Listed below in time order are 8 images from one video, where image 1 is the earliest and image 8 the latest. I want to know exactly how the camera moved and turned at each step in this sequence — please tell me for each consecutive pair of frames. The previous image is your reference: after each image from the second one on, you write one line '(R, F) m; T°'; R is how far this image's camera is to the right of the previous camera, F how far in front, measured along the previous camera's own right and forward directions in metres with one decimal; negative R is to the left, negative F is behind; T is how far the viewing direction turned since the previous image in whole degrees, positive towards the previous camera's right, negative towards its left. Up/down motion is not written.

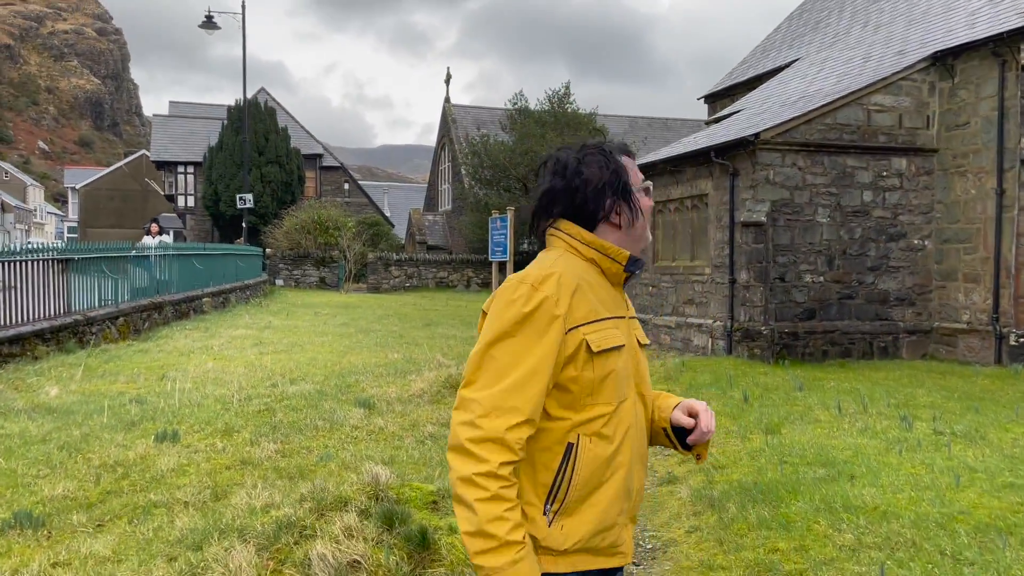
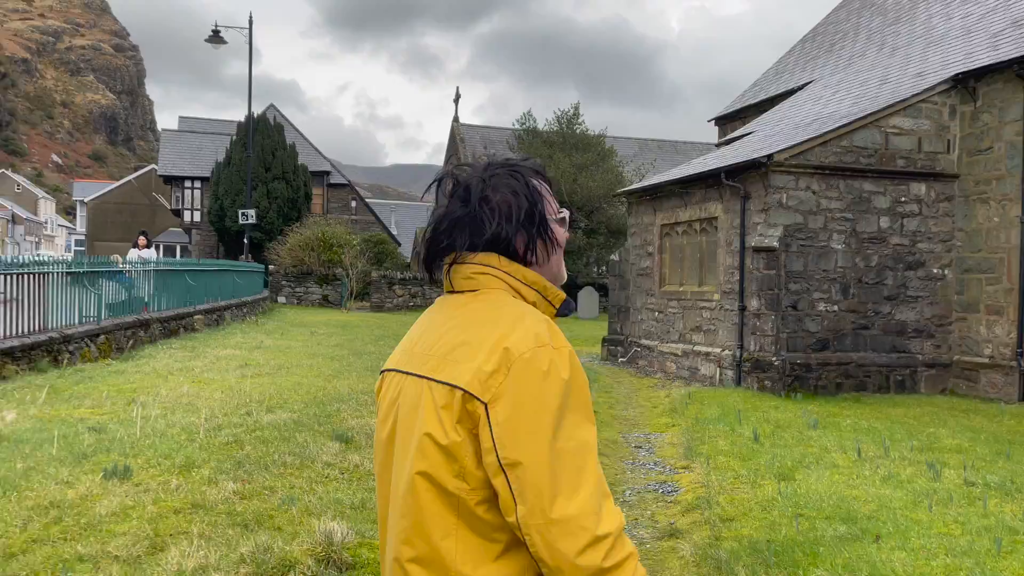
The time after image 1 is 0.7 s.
(+0.1, +0.5) m; -1°
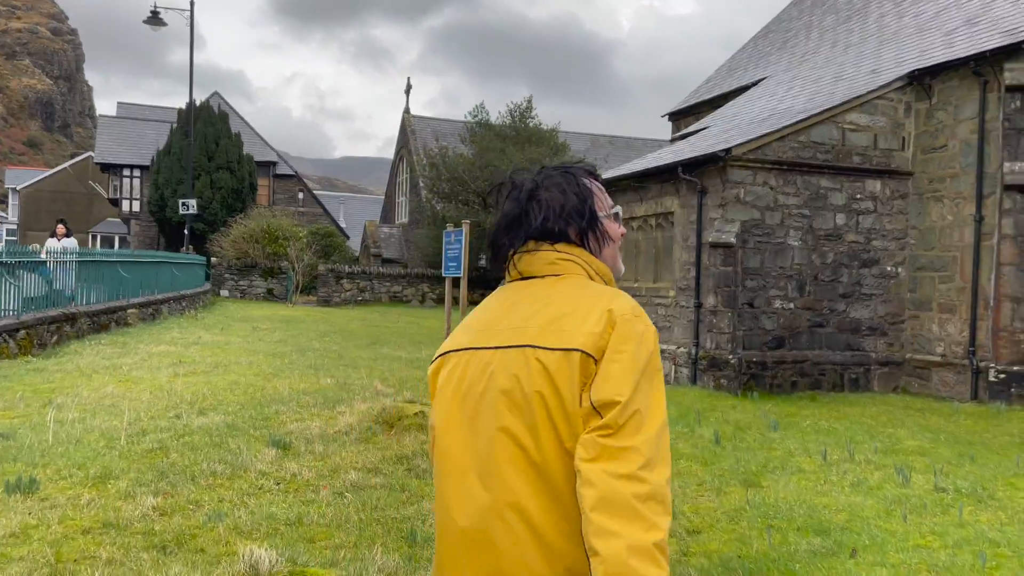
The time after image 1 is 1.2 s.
(0.0, +0.4) m; +3°
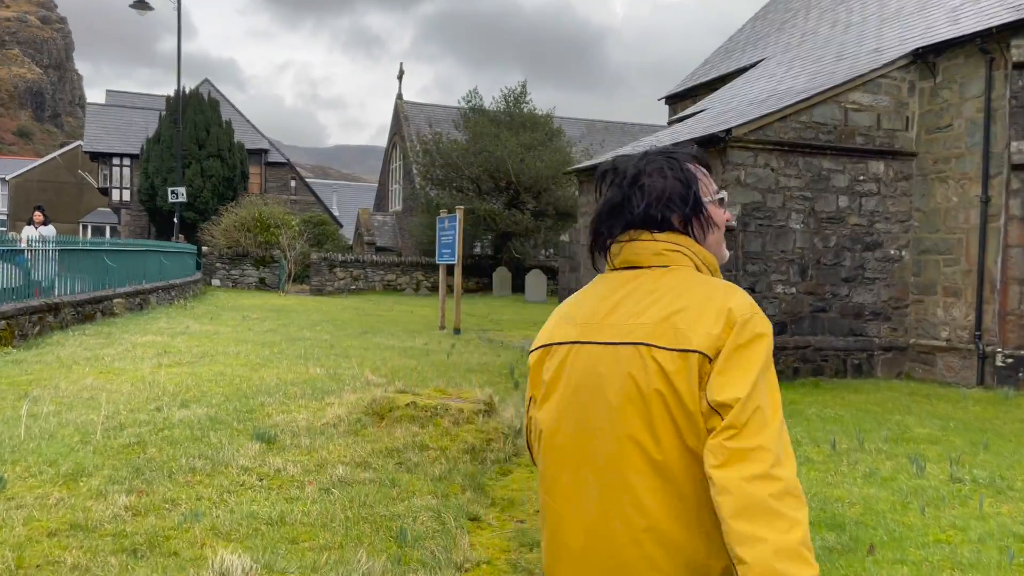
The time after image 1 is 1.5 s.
(0.0, +0.3) m; 0°
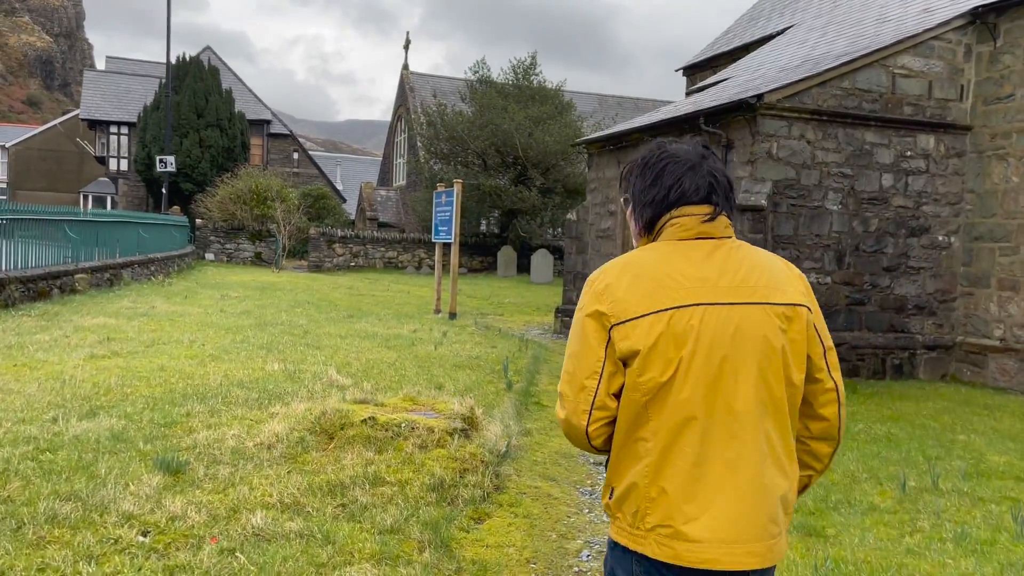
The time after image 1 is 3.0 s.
(+0.1, +1.3) m; -1°
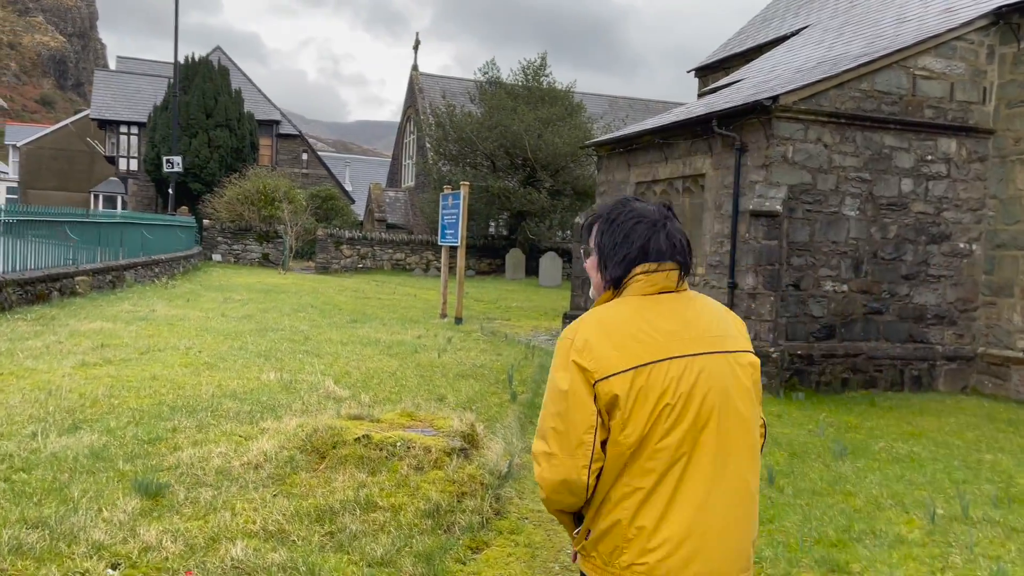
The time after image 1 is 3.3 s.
(0.0, +0.3) m; -1°
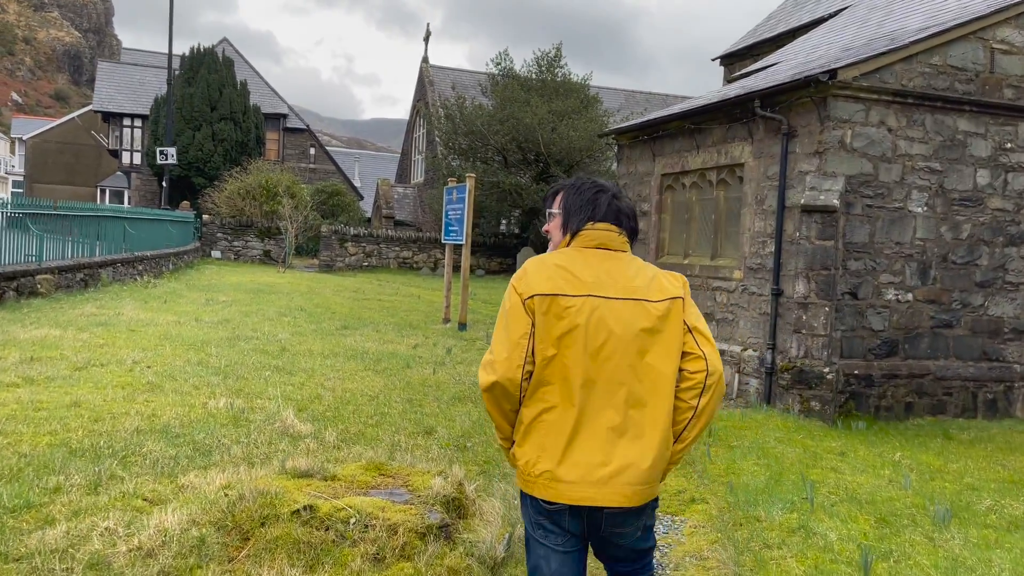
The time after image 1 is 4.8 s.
(0.0, +1.3) m; -1°
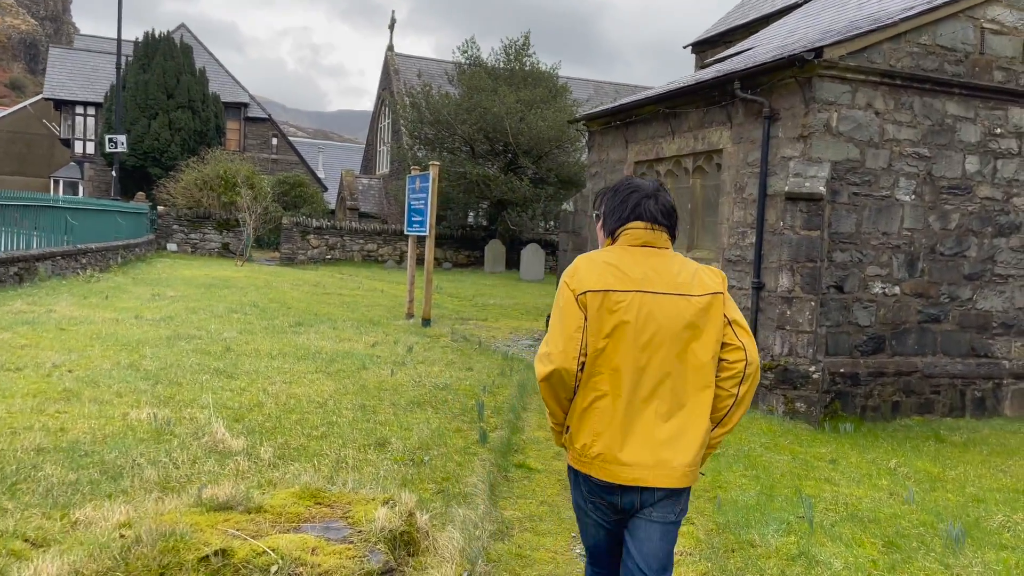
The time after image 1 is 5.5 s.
(0.0, +0.6) m; +2°
